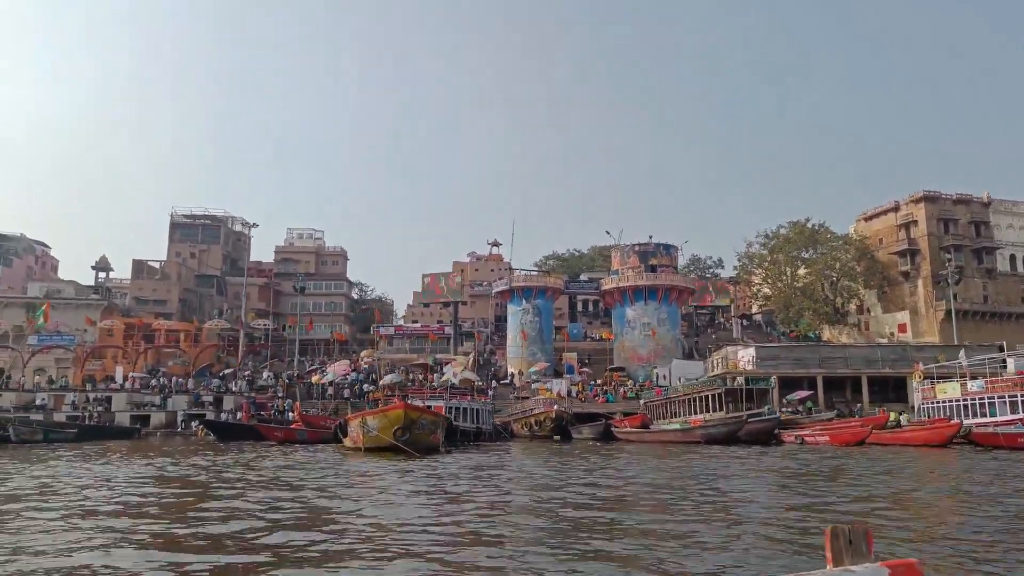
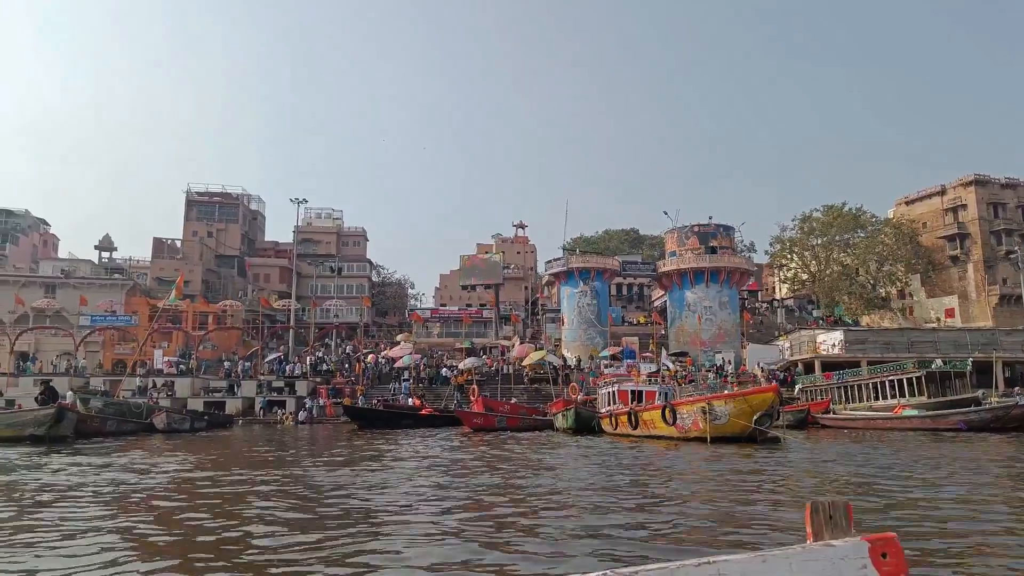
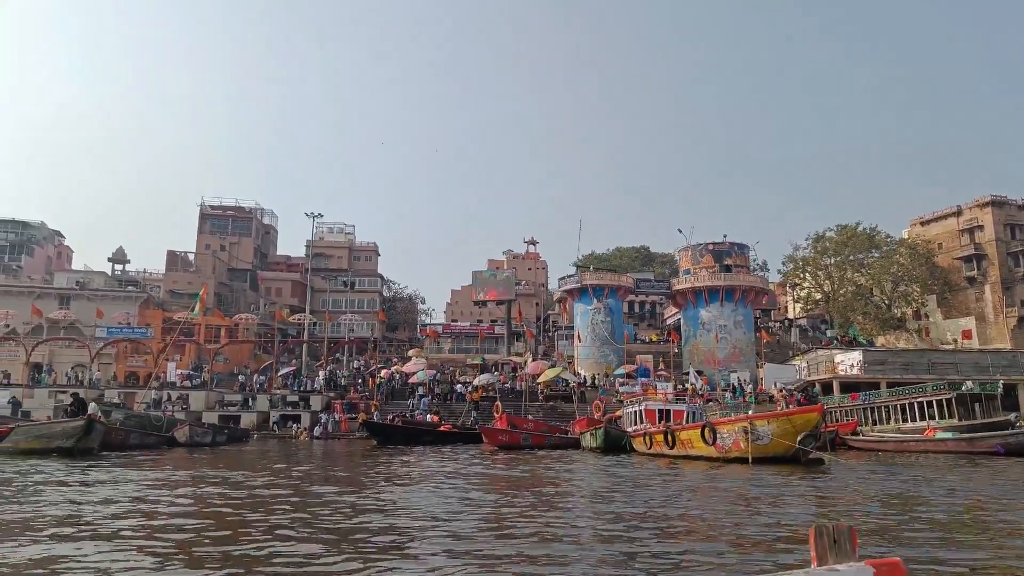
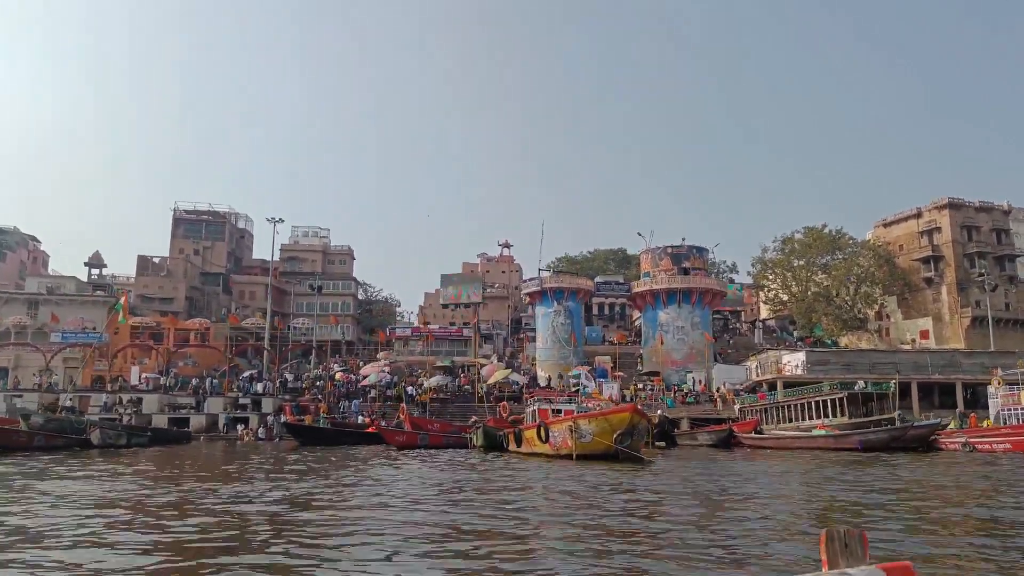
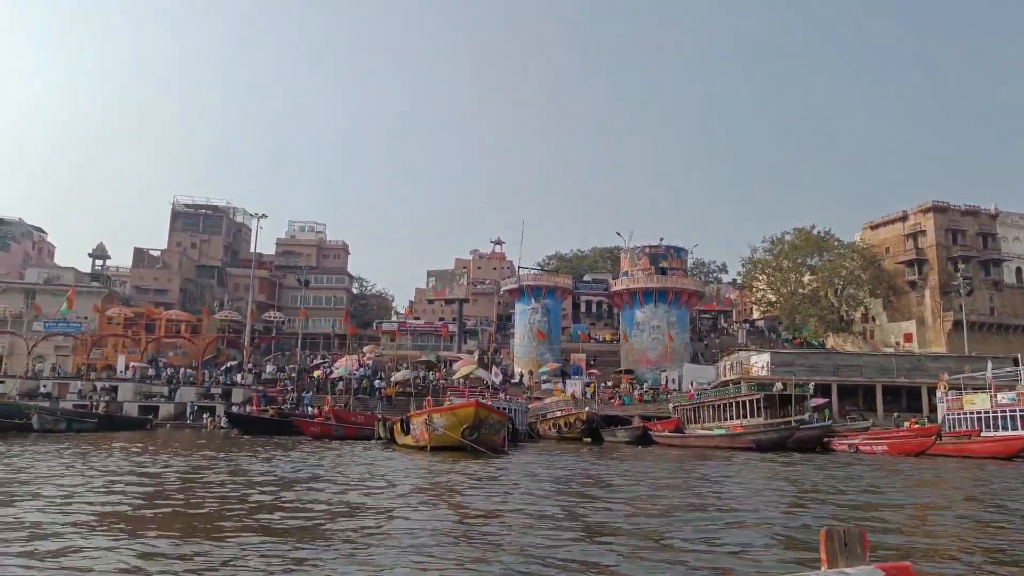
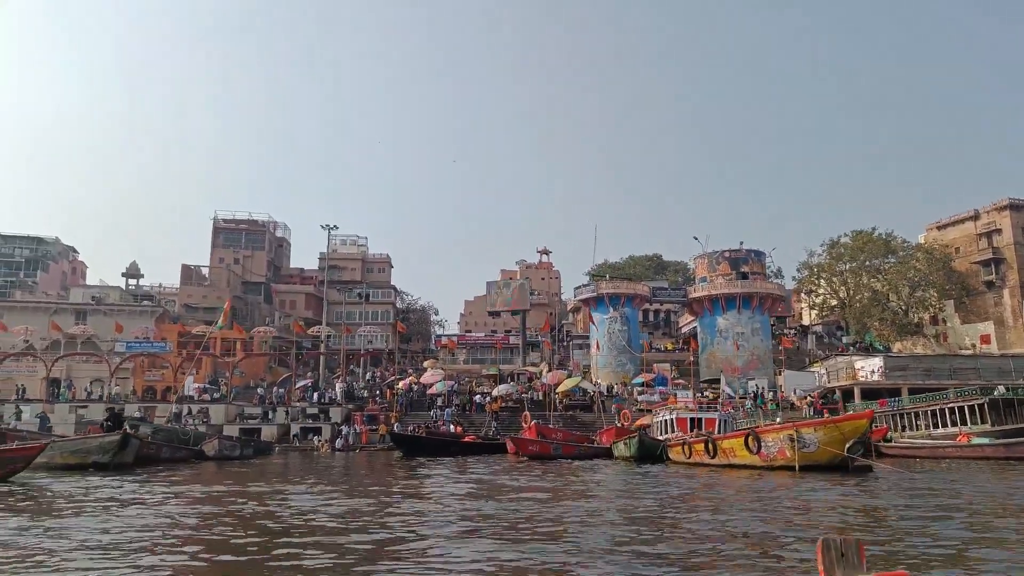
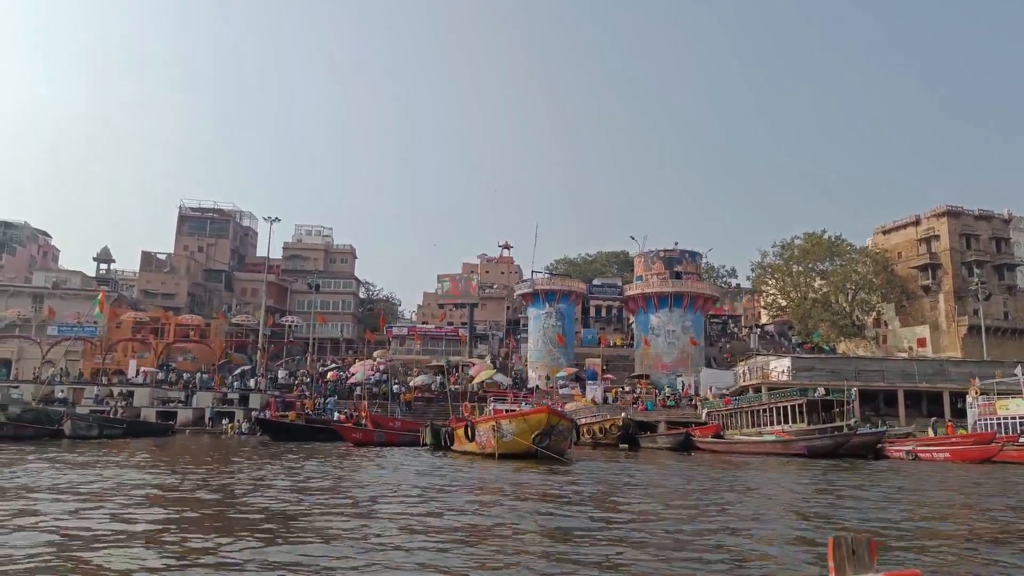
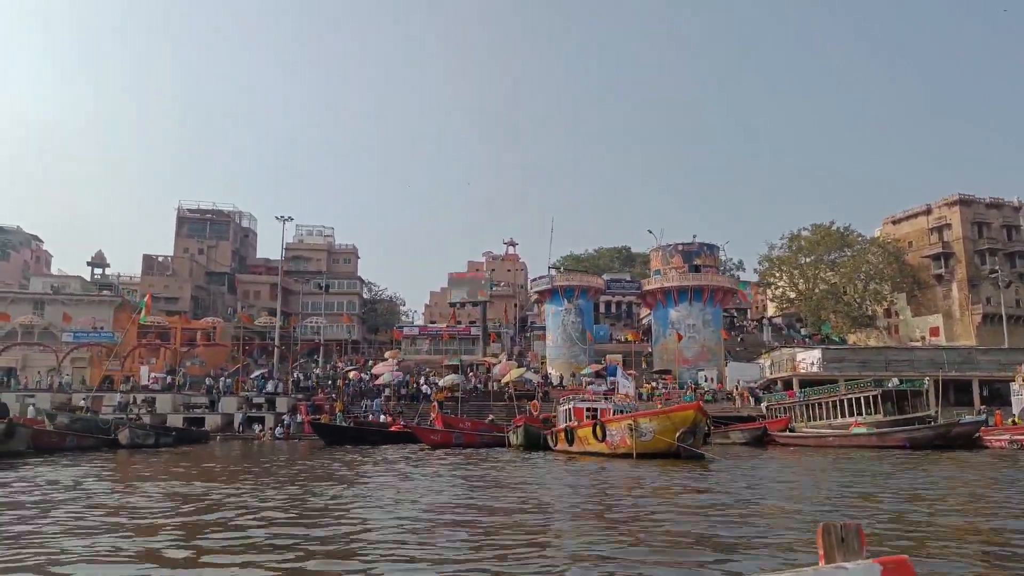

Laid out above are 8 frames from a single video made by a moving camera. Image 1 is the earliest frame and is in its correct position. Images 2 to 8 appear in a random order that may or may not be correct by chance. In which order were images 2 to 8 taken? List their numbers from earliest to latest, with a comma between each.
5, 7, 4, 8, 2, 3, 6
